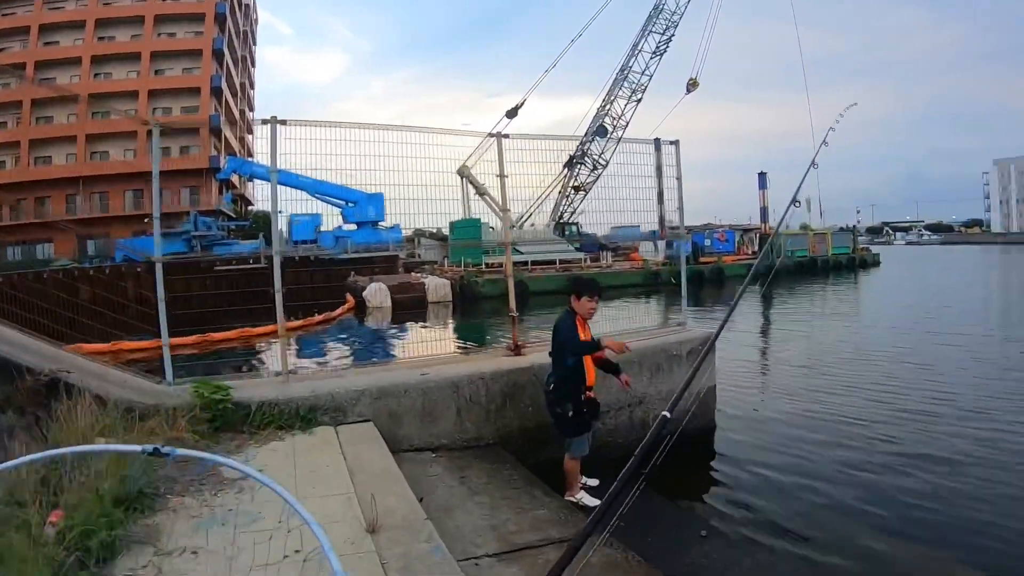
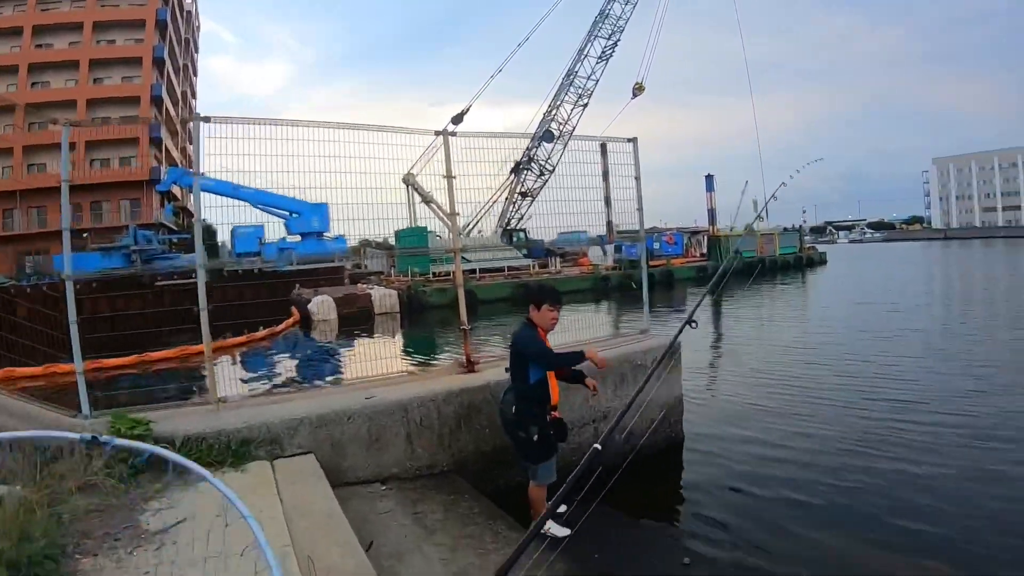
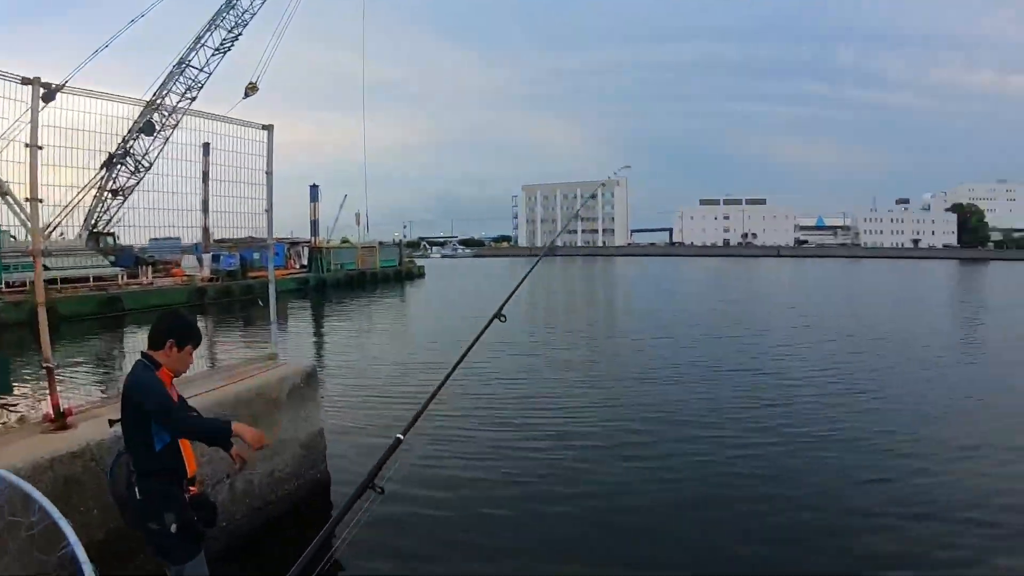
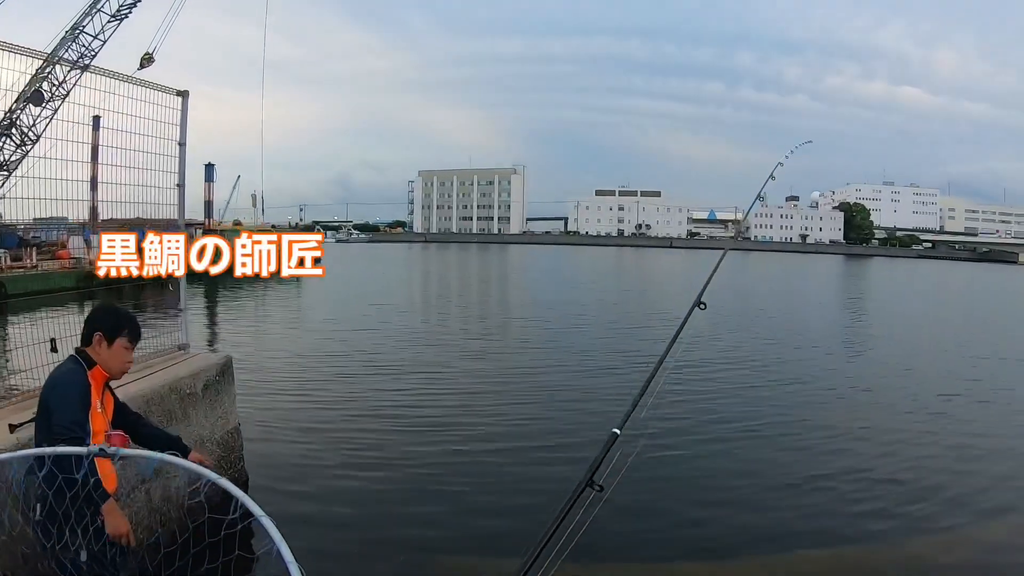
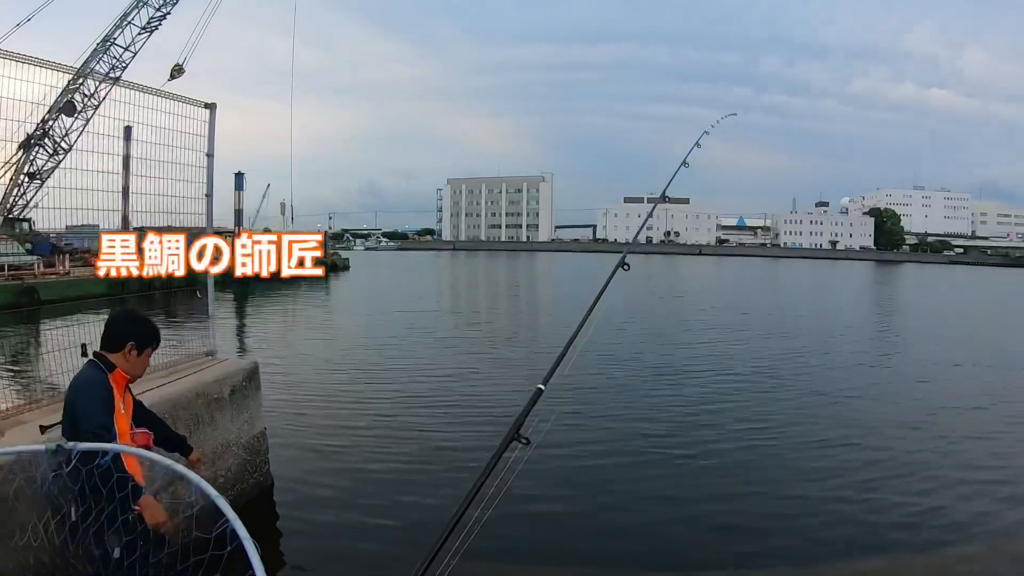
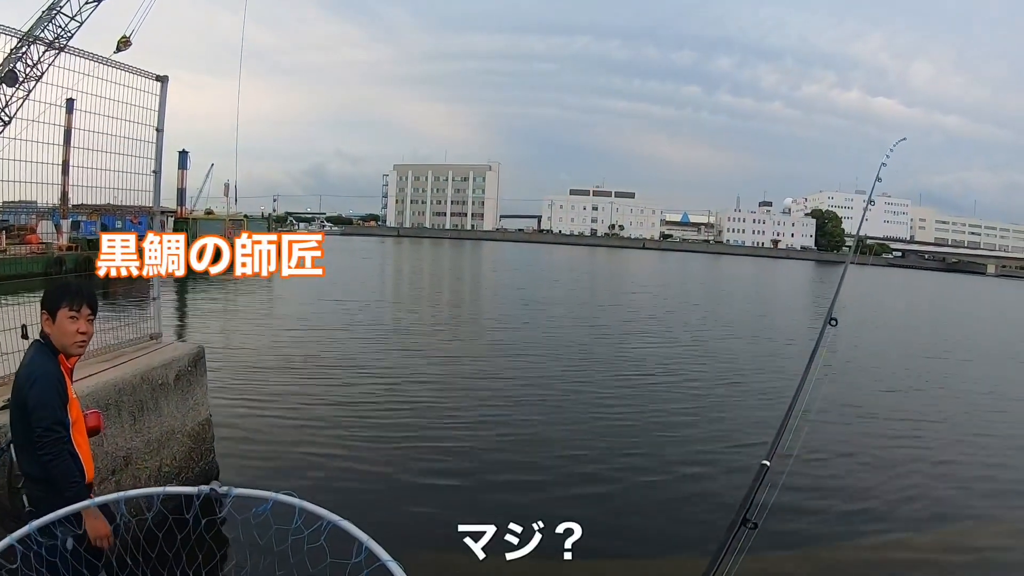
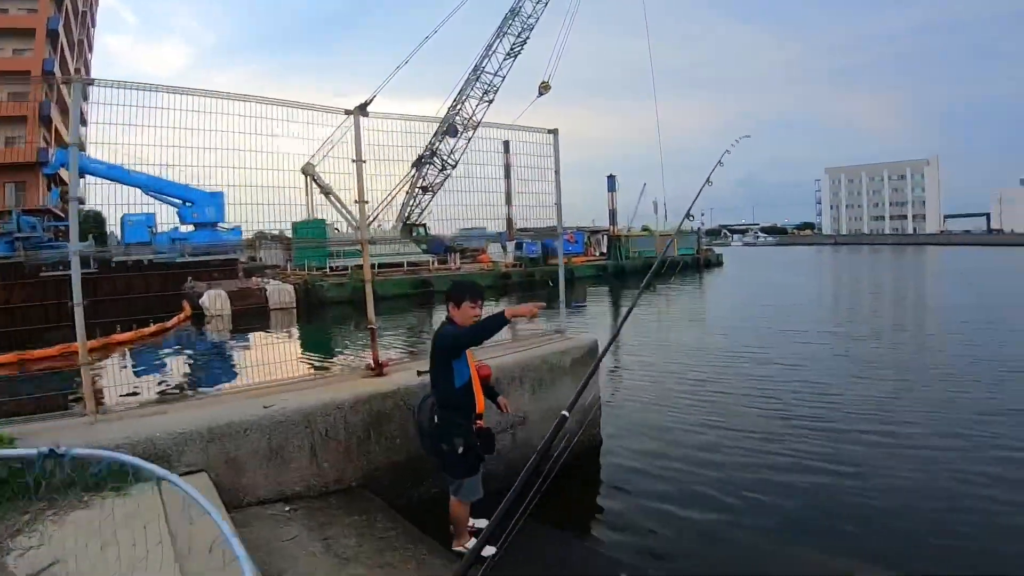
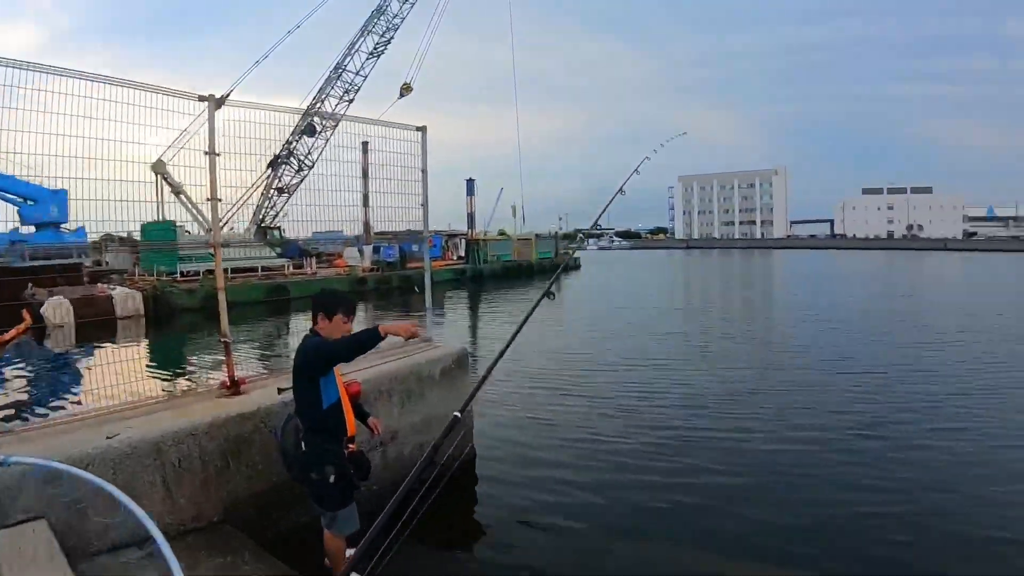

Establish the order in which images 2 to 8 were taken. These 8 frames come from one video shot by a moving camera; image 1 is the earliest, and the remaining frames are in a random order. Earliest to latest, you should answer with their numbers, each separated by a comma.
2, 7, 8, 3, 5, 4, 6
